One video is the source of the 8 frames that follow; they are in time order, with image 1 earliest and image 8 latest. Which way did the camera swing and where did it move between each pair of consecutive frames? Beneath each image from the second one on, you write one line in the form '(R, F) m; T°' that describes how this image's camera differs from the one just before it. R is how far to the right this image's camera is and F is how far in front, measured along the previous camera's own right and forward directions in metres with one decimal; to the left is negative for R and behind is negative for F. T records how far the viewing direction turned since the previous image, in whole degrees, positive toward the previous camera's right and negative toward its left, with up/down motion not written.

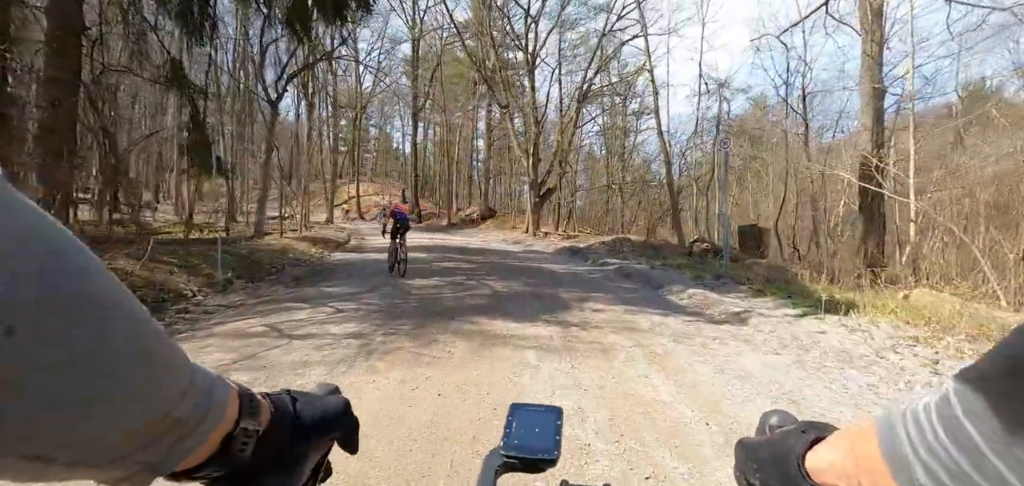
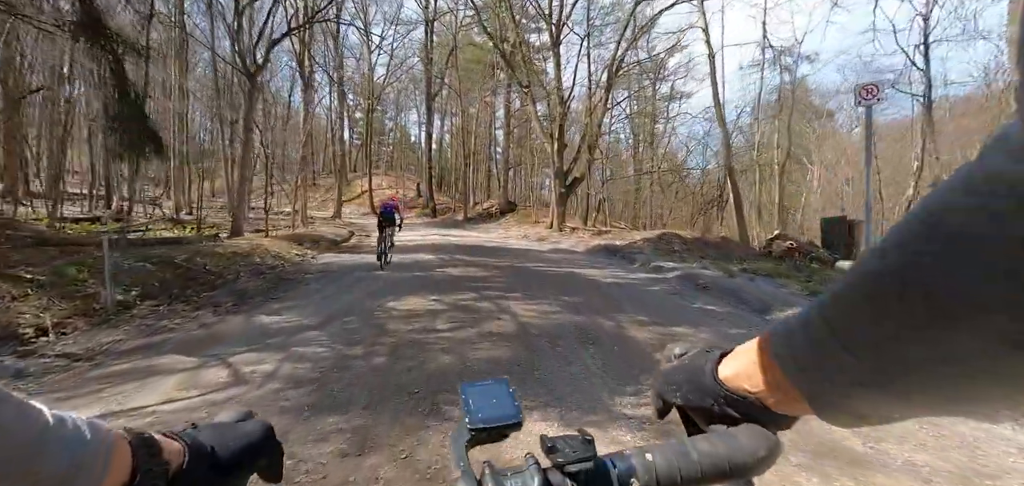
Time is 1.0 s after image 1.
(-0.2, +3.3) m; -2°
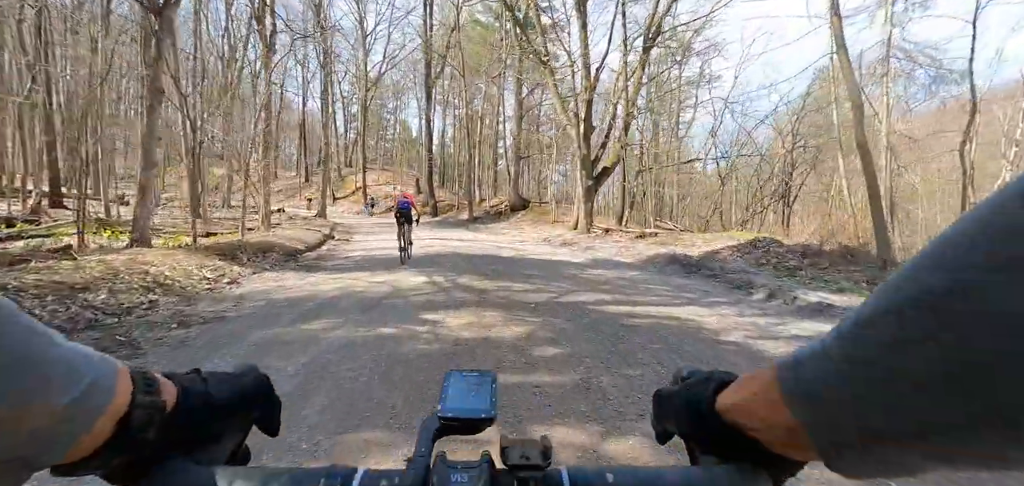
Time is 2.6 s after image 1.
(-0.6, +5.1) m; 0°
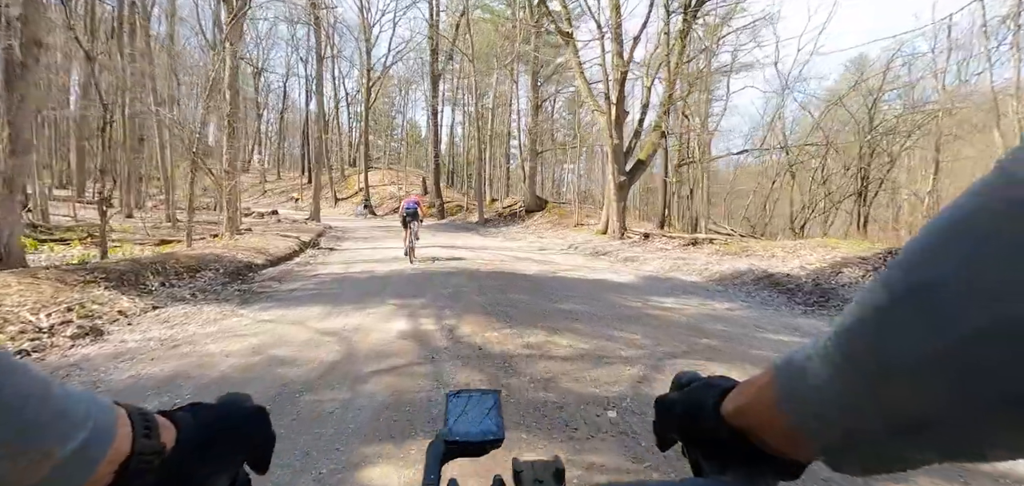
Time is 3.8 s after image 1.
(-0.3, +3.6) m; -1°
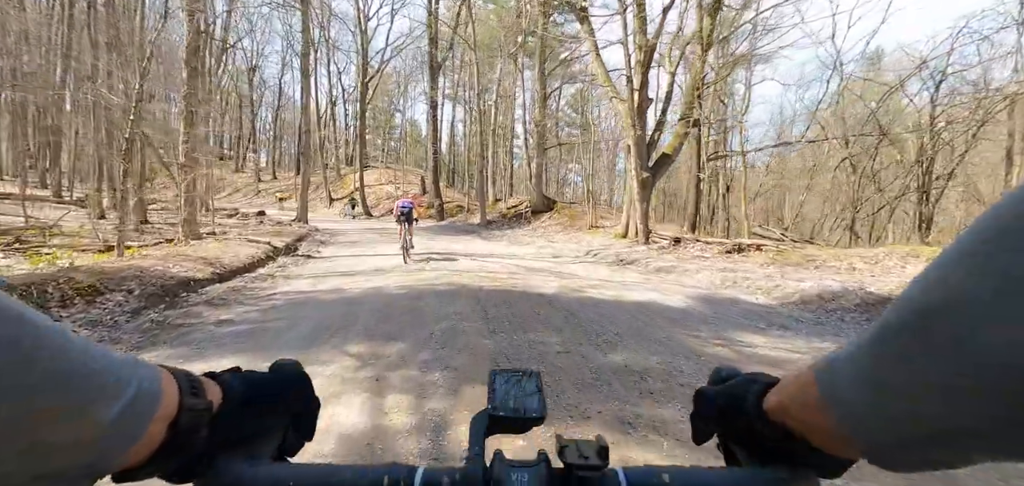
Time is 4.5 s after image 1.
(-0.2, +2.4) m; 0°
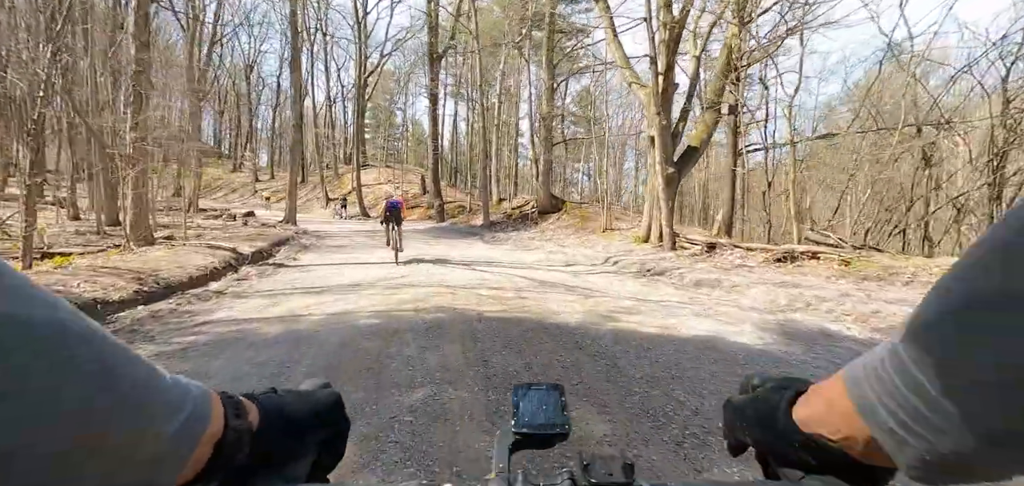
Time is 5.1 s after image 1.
(-0.1, +2.0) m; 0°
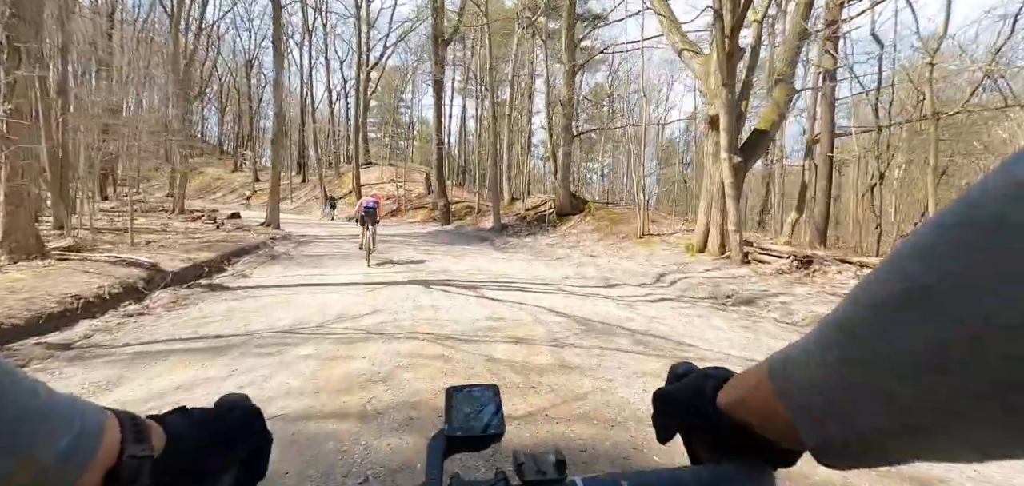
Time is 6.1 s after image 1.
(-0.2, +3.3) m; -1°
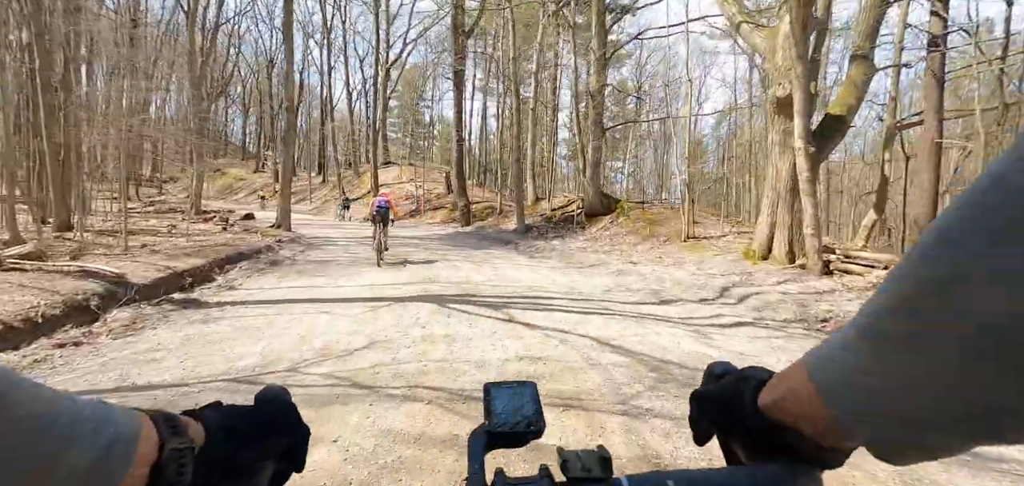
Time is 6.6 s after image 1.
(-0.2, +1.6) m; -2°
